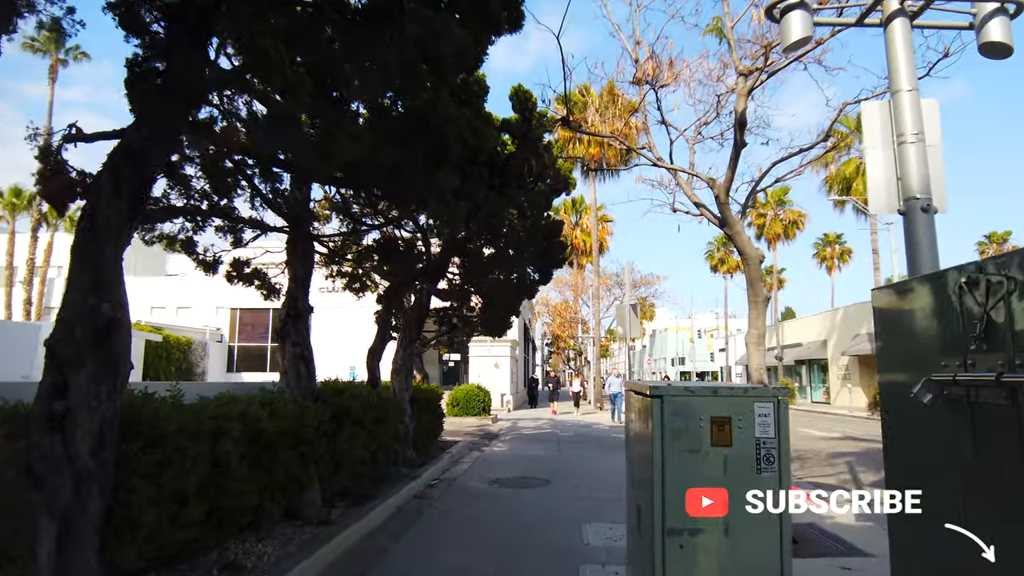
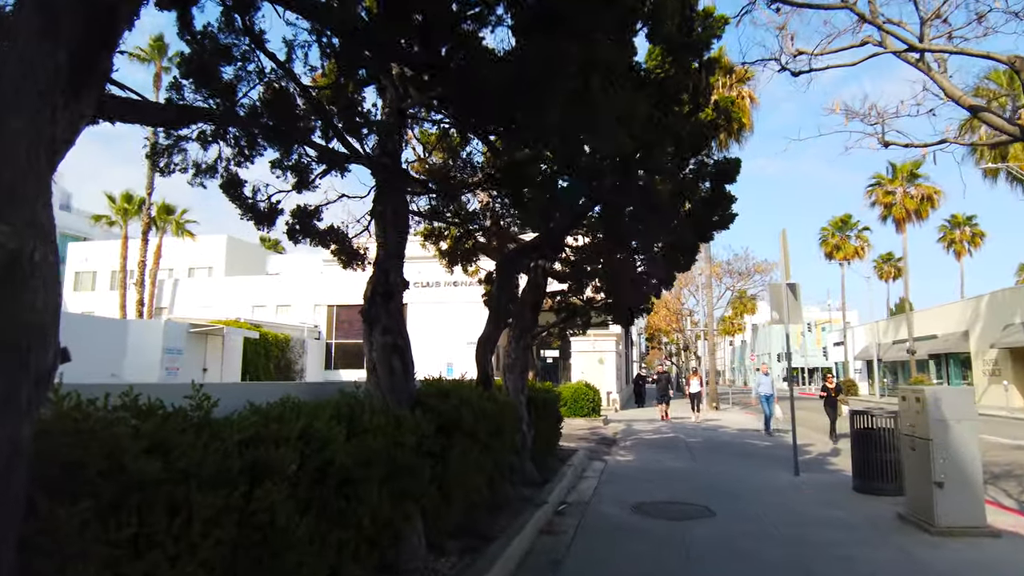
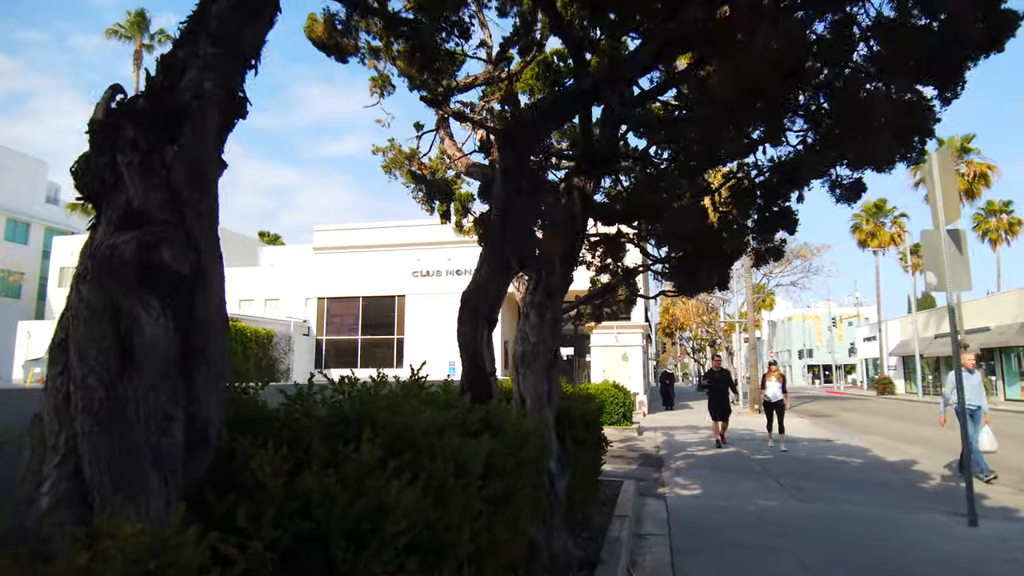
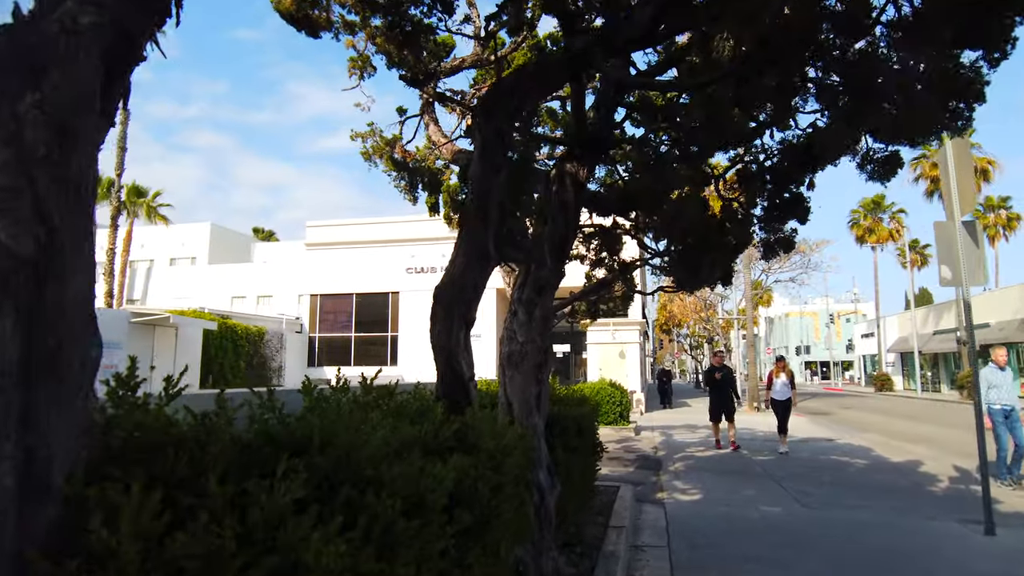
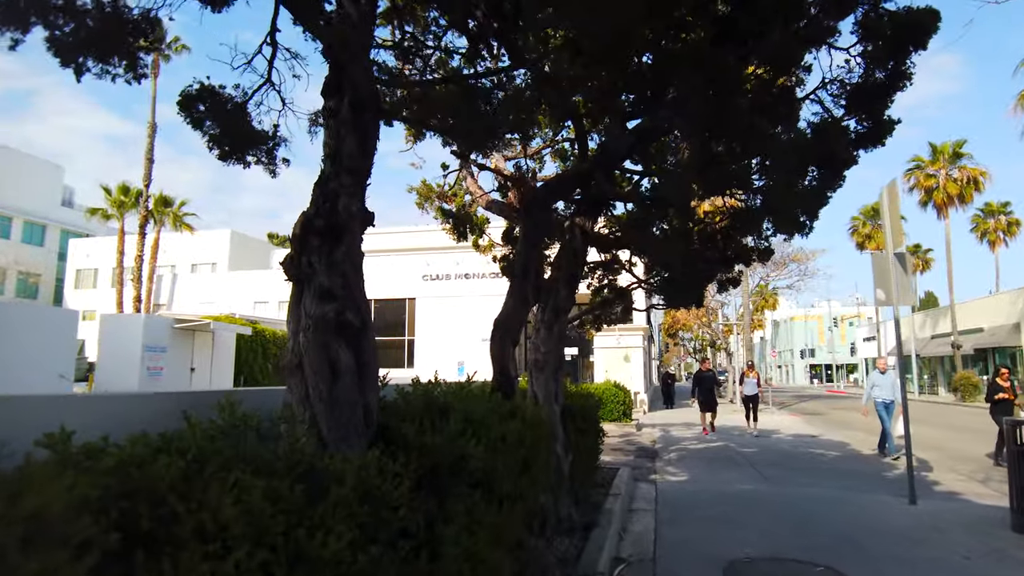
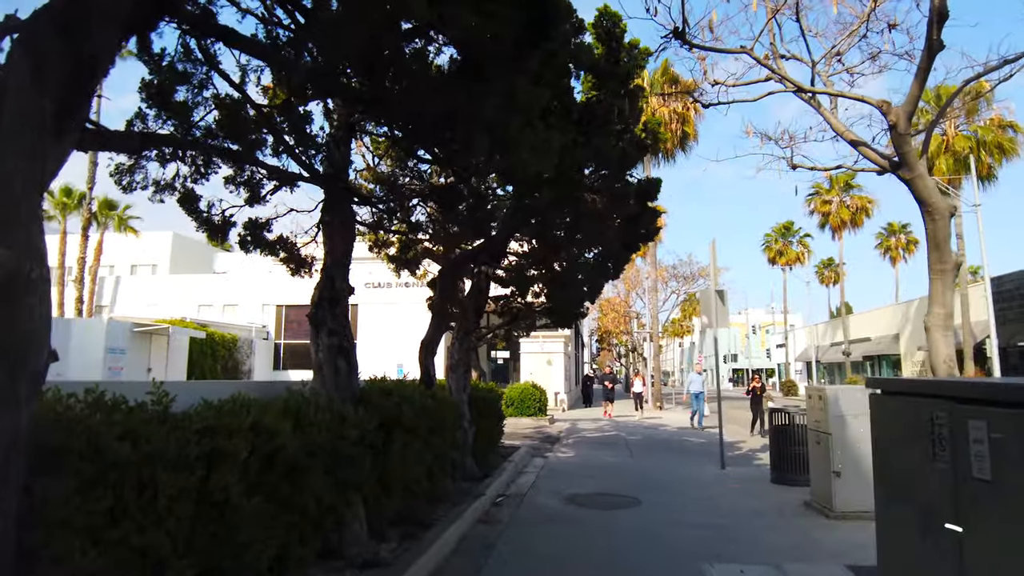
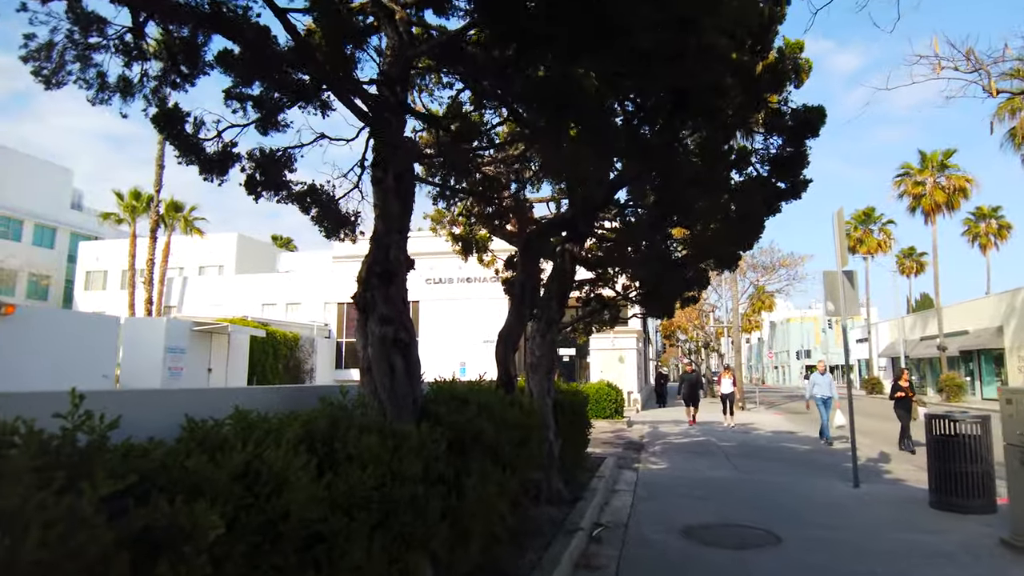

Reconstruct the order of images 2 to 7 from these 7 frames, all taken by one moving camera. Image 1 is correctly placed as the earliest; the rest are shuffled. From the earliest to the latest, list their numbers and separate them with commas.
6, 2, 7, 5, 3, 4
